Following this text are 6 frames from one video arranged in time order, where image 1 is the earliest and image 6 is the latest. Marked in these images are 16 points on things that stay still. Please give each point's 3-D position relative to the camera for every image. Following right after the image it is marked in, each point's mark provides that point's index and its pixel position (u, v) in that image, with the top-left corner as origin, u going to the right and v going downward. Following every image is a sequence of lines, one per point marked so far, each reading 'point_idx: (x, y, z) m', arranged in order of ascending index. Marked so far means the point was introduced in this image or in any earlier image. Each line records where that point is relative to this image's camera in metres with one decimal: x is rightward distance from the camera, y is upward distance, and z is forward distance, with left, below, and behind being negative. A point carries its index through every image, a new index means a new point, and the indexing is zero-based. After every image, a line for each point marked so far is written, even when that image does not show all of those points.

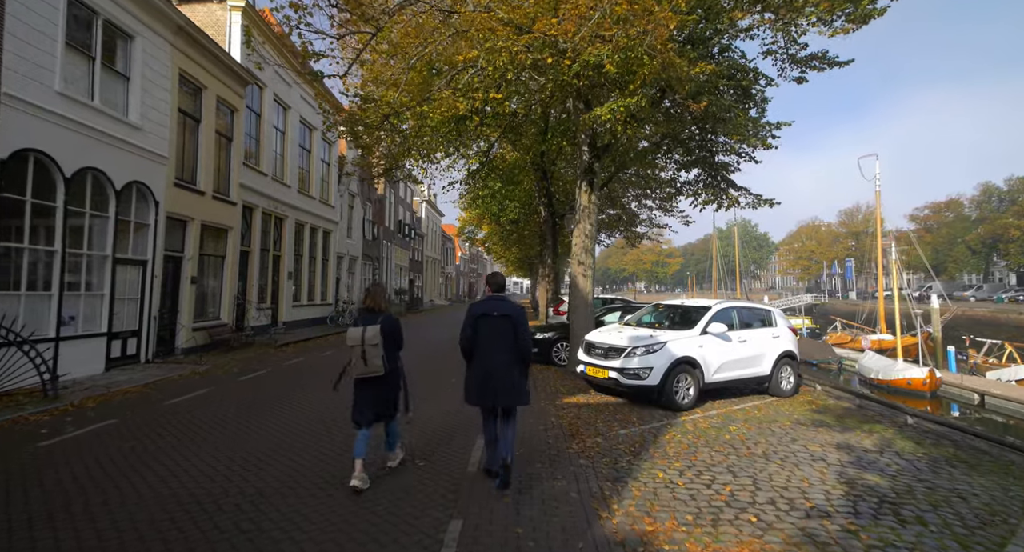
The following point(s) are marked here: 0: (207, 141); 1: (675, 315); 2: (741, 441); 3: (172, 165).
0: (-7.1, +3.2, +11.7) m
1: (+2.7, -0.7, +8.1) m
2: (+2.6, -1.8, +5.5) m
3: (-7.1, +2.3, +10.4) m
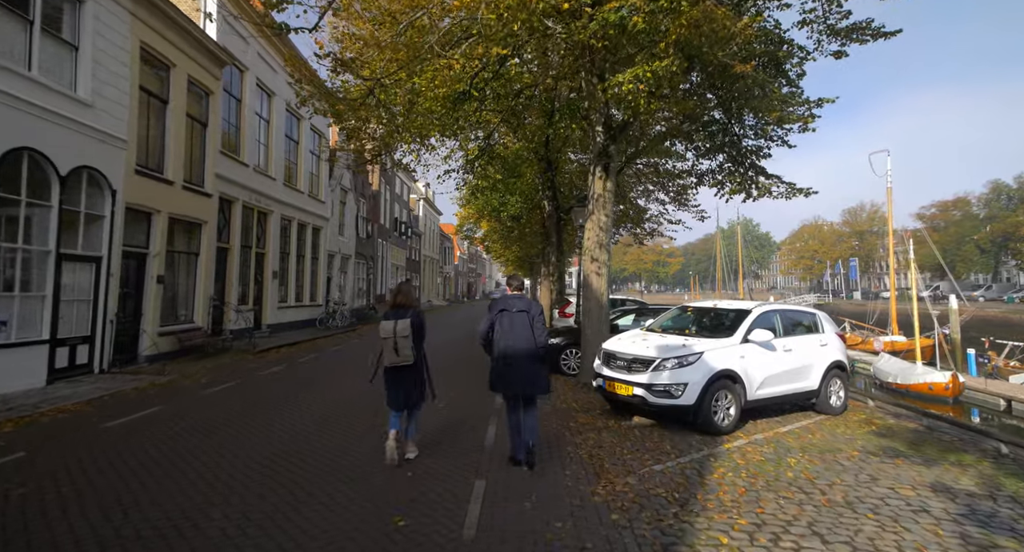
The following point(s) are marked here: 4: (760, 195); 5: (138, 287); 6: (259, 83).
0: (-7.1, +3.2, +10.5) m
1: (+2.8, -0.7, +7.0) m
2: (+2.6, -1.8, +4.4) m
3: (-7.0, +2.3, +9.2) m
4: (+4.7, +1.5, +9.3) m
5: (-7.4, -0.2, +9.8) m
6: (-7.4, +5.7, +14.6) m
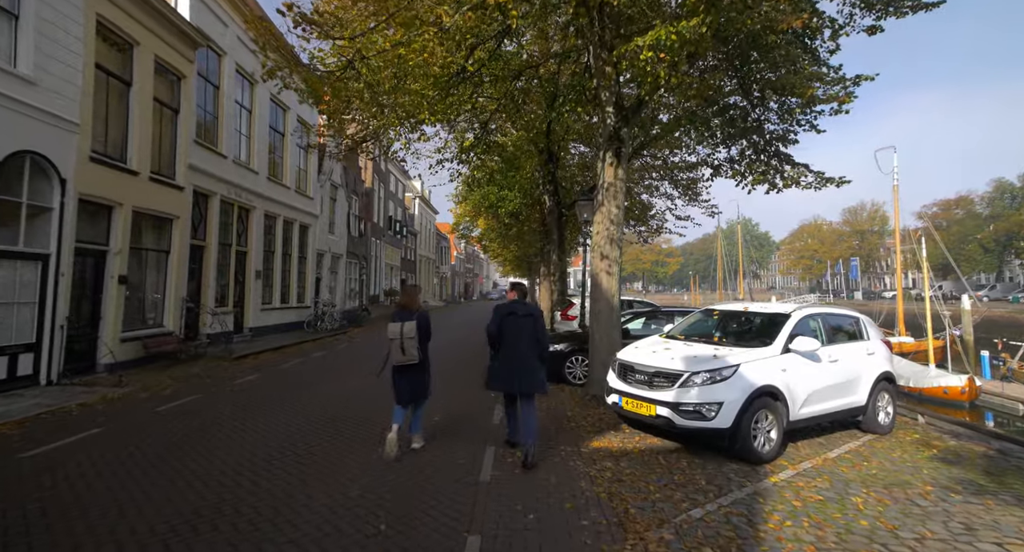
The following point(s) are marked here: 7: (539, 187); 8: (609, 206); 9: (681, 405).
0: (-7.1, +3.2, +9.6) m
1: (+2.8, -0.6, +6.1) m
2: (+2.6, -1.8, +3.5) m
3: (-7.1, +2.4, +8.2) m
4: (+4.7, +1.5, +8.4) m
5: (-7.4, -0.2, +8.8) m
6: (-7.5, +5.7, +13.6) m
7: (+0.9, +2.9, +15.9) m
8: (+1.4, +1.0, +7.4) m
9: (+1.6, -1.3, +4.9) m
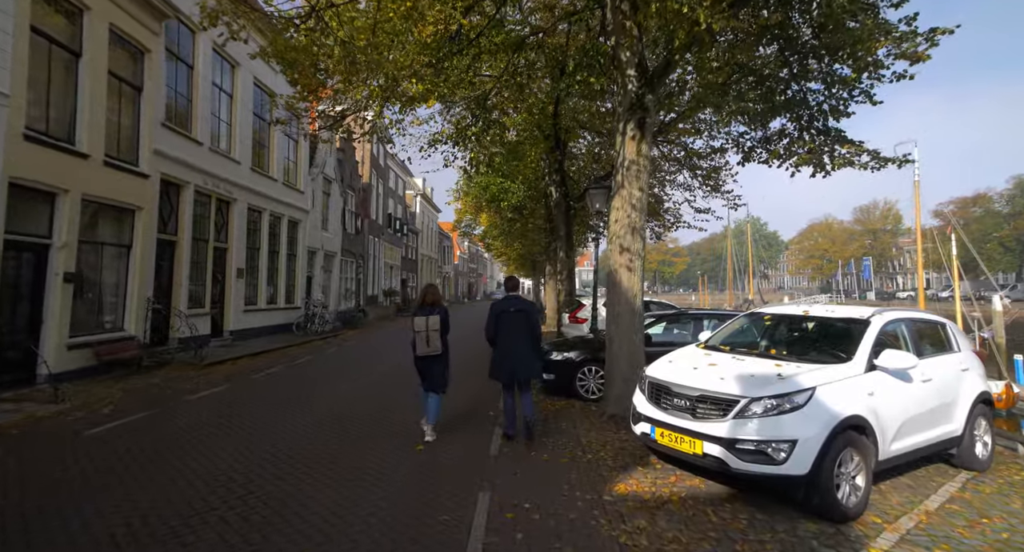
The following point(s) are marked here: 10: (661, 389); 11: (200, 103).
0: (-7.1, +3.3, +8.4) m
1: (+2.8, -0.6, +4.9) m
2: (+2.6, -1.7, +2.2) m
3: (-7.0, +2.4, +7.1) m
4: (+4.7, +1.6, +7.2) m
5: (-7.3, -0.2, +7.7) m
6: (-7.4, +5.7, +12.5) m
7: (+1.0, +2.9, +14.7) m
8: (+1.4, +1.1, +6.1) m
9: (+1.6, -1.2, +3.6) m
10: (+1.3, -1.0, +4.3) m
11: (-7.4, +4.1, +11.8) m
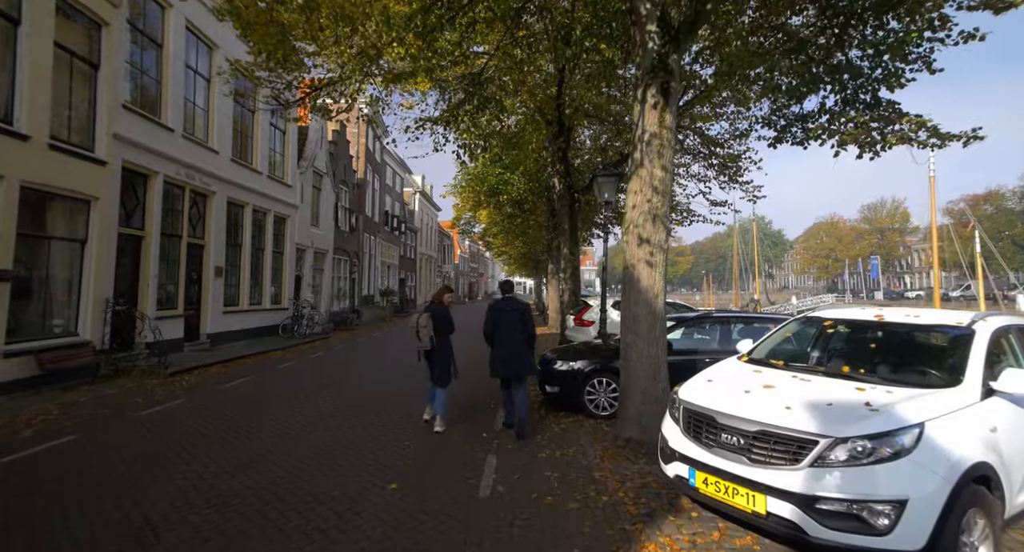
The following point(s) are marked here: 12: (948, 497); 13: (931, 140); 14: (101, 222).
0: (-7.1, +3.3, +7.4) m
1: (+2.7, -0.6, +3.8) m
2: (+2.6, -1.7, +1.2) m
3: (-7.0, +2.4, +6.1) m
4: (+4.7, +1.6, +6.2) m
5: (-7.4, -0.1, +6.7) m
6: (-7.4, +5.7, +11.5) m
7: (+1.0, +2.9, +13.7) m
8: (+1.4, +1.1, +5.1) m
9: (+1.6, -1.2, +2.6) m
10: (+1.3, -0.9, +3.3) m
11: (-7.4, +4.2, +10.8) m
12: (+2.2, -1.1, +2.5) m
13: (+5.0, +1.7, +6.0) m
14: (-7.3, +1.0, +8.8) m
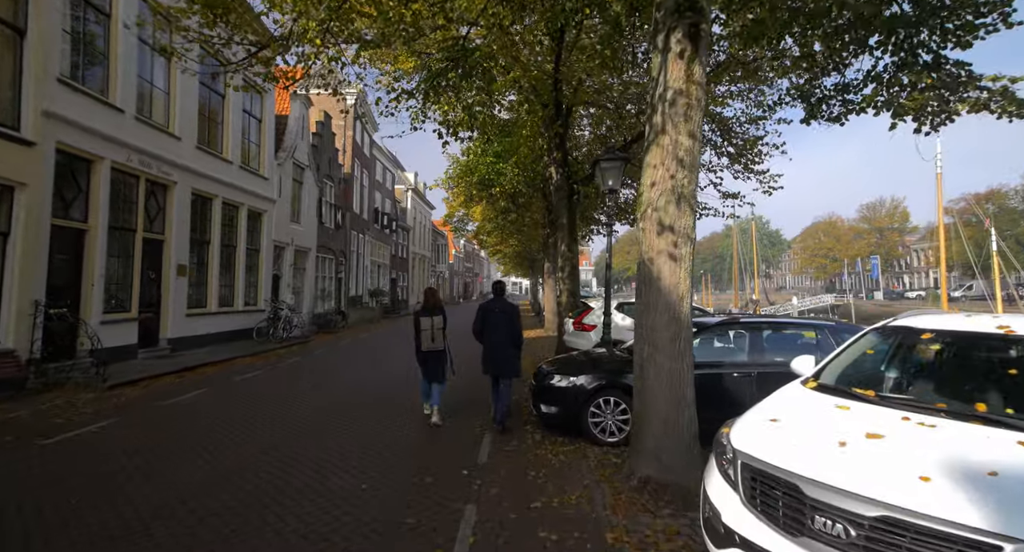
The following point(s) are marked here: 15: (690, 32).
0: (-7.2, +3.3, +6.3) m
1: (+2.6, -0.5, +2.7) m
2: (+2.5, -1.7, +0.1) m
3: (-7.2, +2.4, +4.9) m
4: (+4.5, +1.6, +5.1) m
5: (-7.5, -0.1, +5.5) m
6: (-7.6, +5.8, +10.3) m
7: (+0.8, +3.0, +12.6) m
8: (+1.3, +1.1, +4.0) m
9: (+1.5, -1.2, +1.5) m
10: (+1.2, -0.9, +2.2) m
11: (-7.6, +4.2, +9.7) m
12: (+2.1, -1.1, +1.4) m
13: (+4.9, +1.7, +4.9) m
14: (-7.4, +1.0, +7.6) m
15: (+1.4, +1.9, +4.1) m
